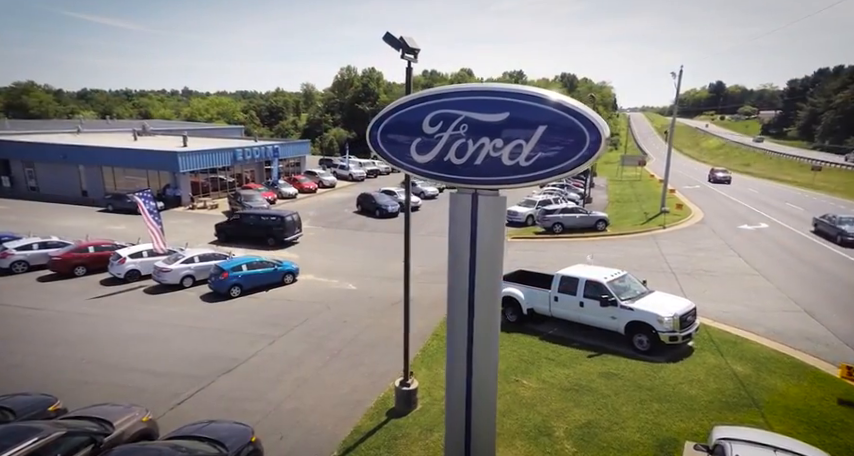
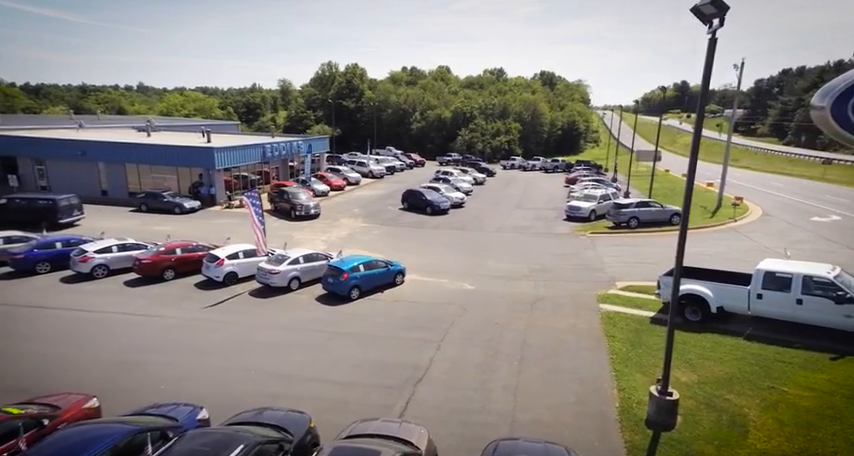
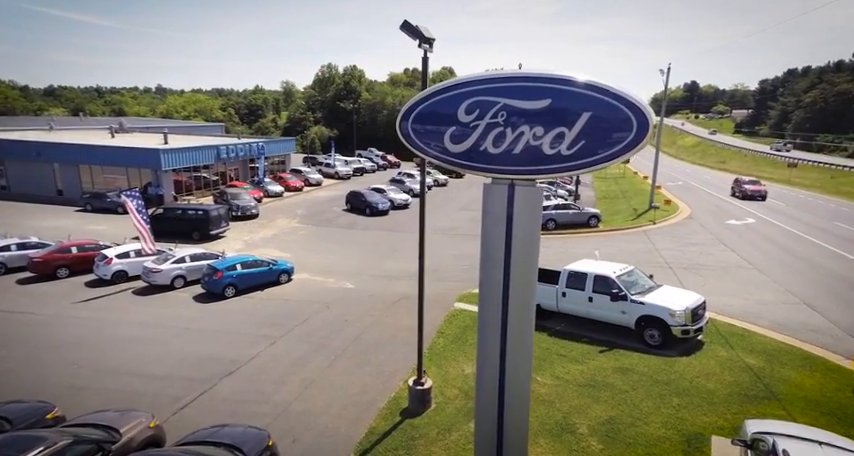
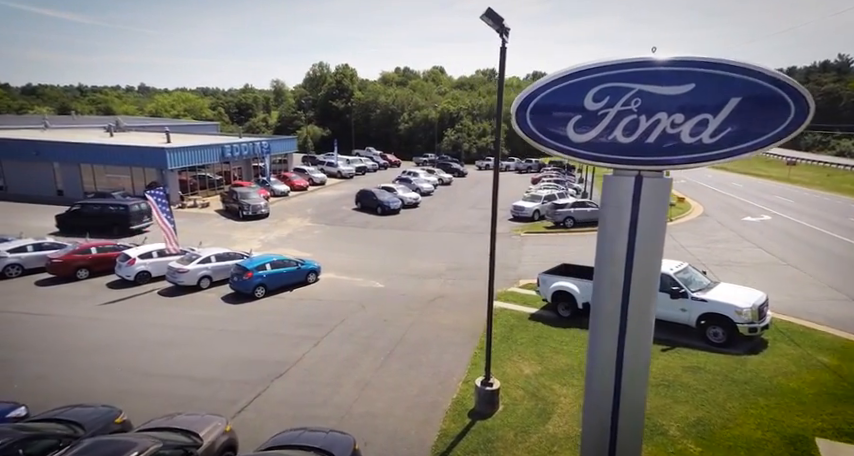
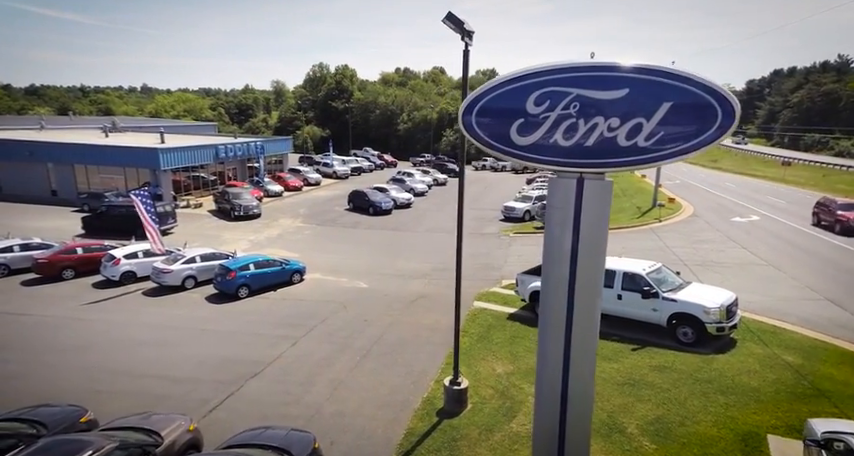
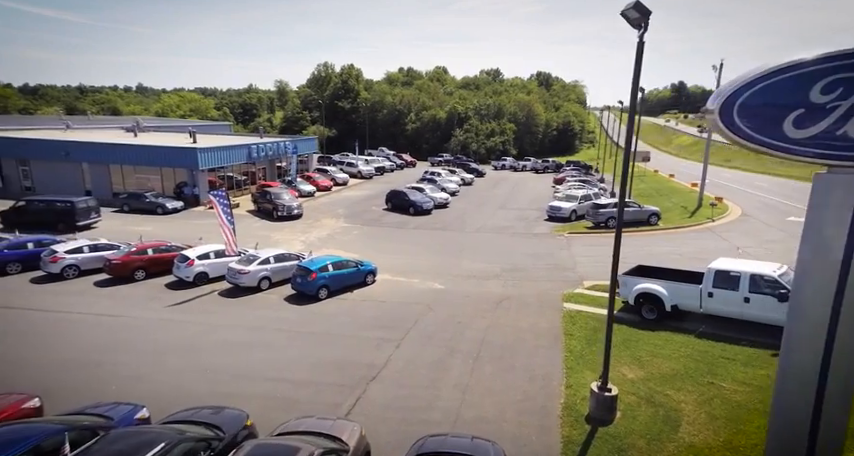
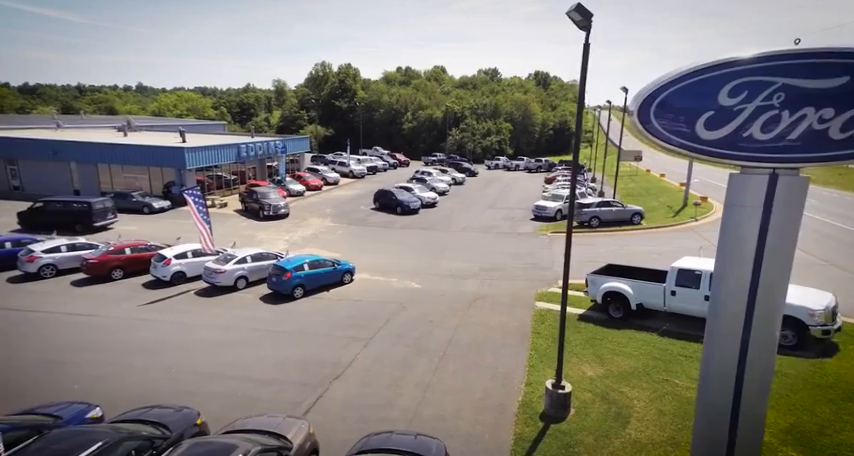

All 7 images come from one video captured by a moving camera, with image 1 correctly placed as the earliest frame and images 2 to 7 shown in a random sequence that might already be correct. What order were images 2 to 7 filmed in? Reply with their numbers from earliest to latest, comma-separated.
3, 5, 4, 7, 6, 2
